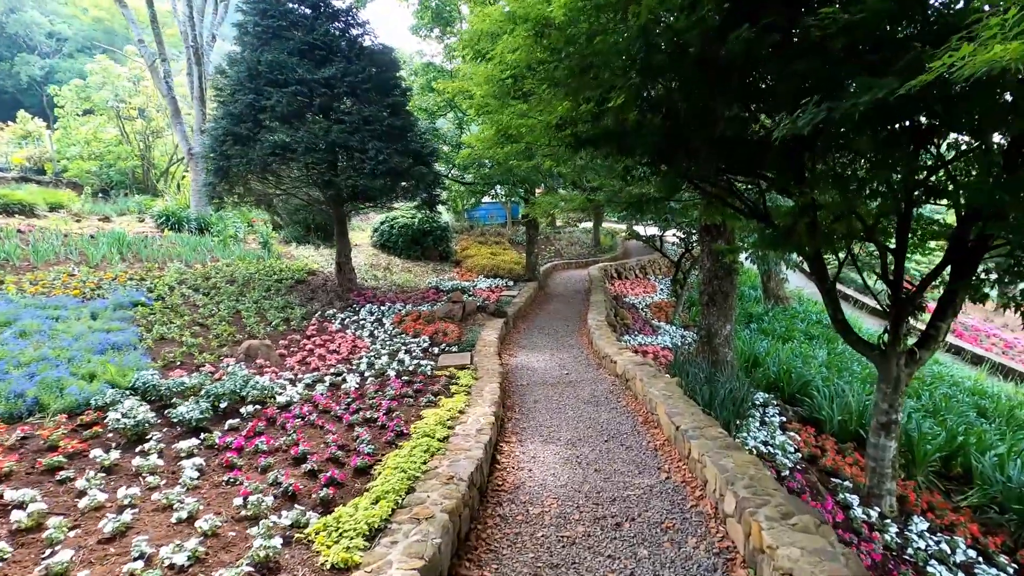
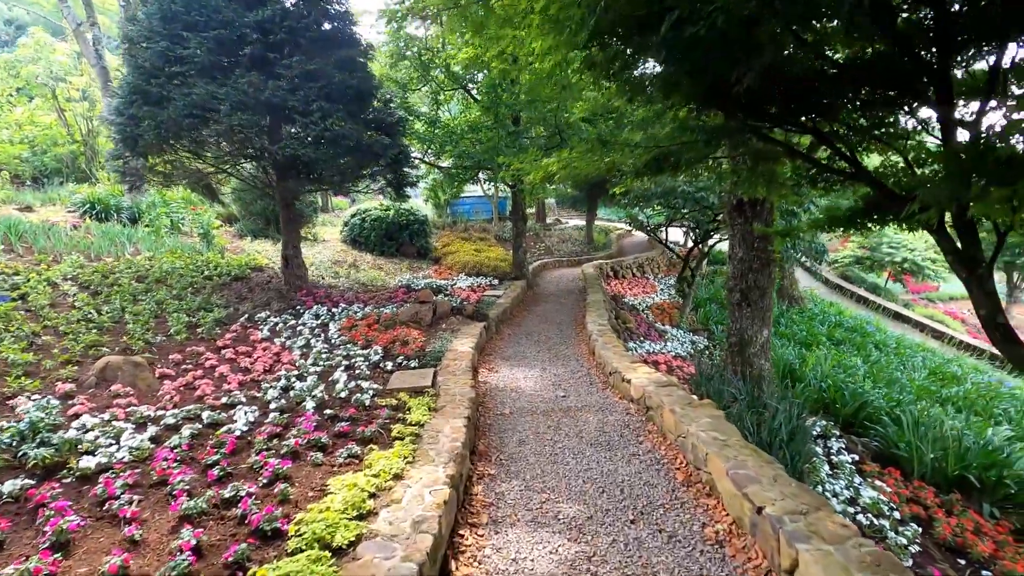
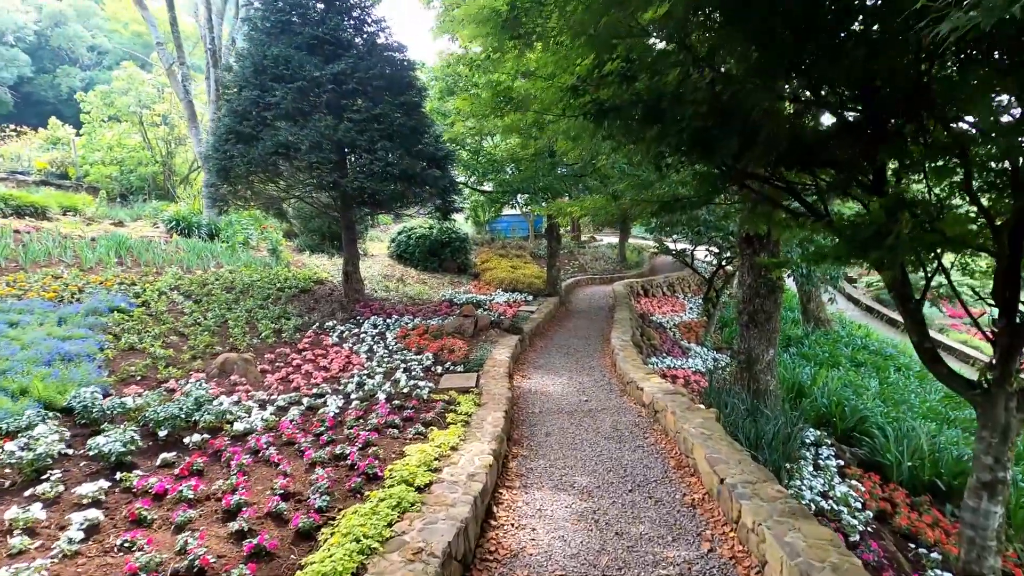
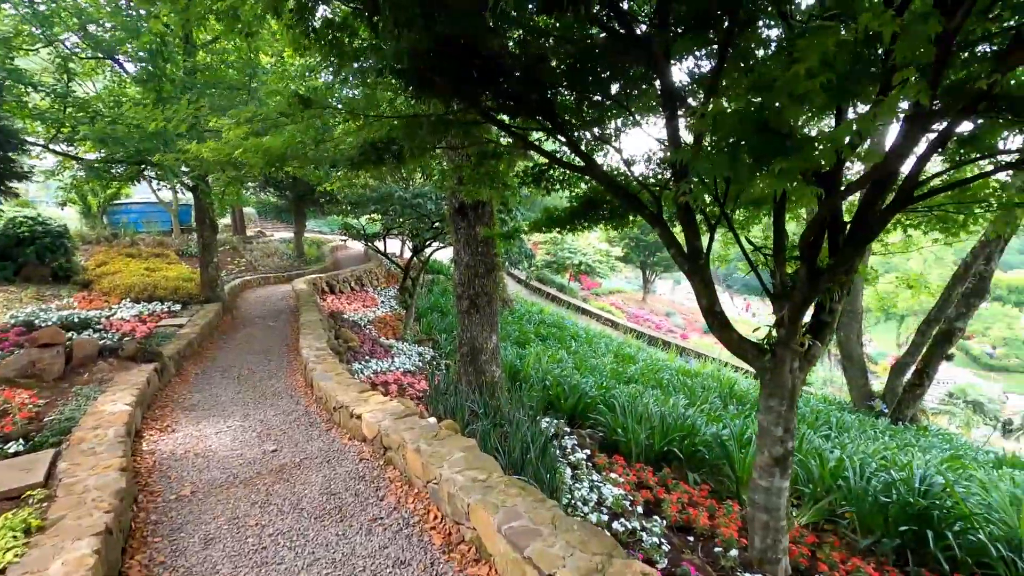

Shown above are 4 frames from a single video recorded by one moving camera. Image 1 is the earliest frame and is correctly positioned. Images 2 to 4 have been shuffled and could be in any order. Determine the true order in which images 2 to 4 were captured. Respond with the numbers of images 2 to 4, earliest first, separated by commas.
3, 2, 4
